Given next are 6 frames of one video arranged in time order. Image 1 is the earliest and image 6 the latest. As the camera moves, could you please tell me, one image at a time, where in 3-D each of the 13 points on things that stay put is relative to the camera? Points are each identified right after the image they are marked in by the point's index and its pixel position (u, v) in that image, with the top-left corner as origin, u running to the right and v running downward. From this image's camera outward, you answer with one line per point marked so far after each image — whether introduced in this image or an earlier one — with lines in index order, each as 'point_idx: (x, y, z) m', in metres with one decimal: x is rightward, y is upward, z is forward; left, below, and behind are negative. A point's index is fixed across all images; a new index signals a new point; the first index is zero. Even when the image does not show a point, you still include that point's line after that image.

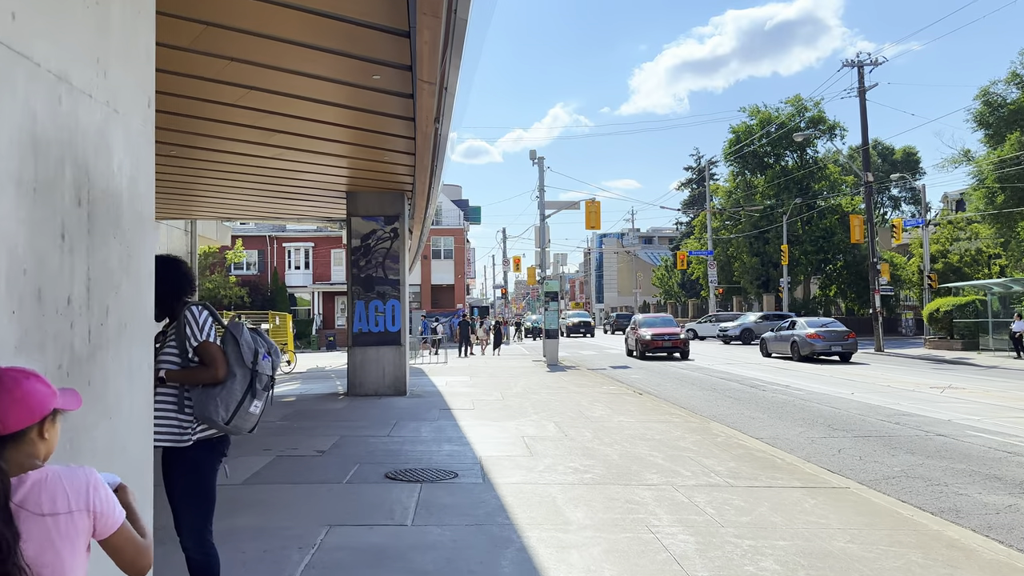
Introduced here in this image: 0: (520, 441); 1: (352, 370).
0: (+0.1, -1.8, +9.0) m
1: (-2.9, -1.5, +14.2) m
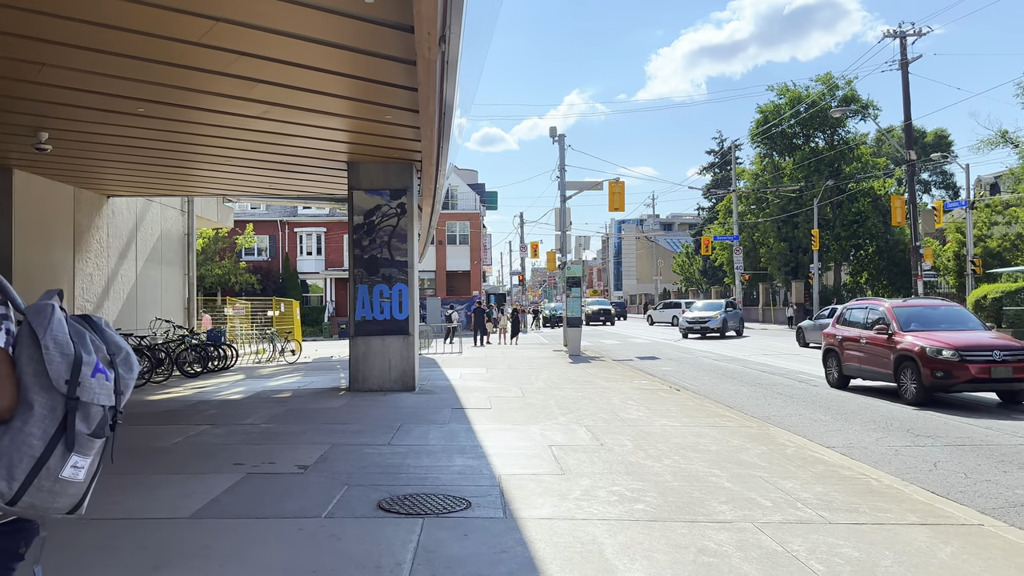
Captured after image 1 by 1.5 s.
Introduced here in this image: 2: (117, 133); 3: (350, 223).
0: (+0.3, -1.6, +7.4) m
1: (-2.5, -1.2, +12.6) m
2: (-5.7, +2.3, +11.5) m
3: (-2.6, +1.1, +12.8) m
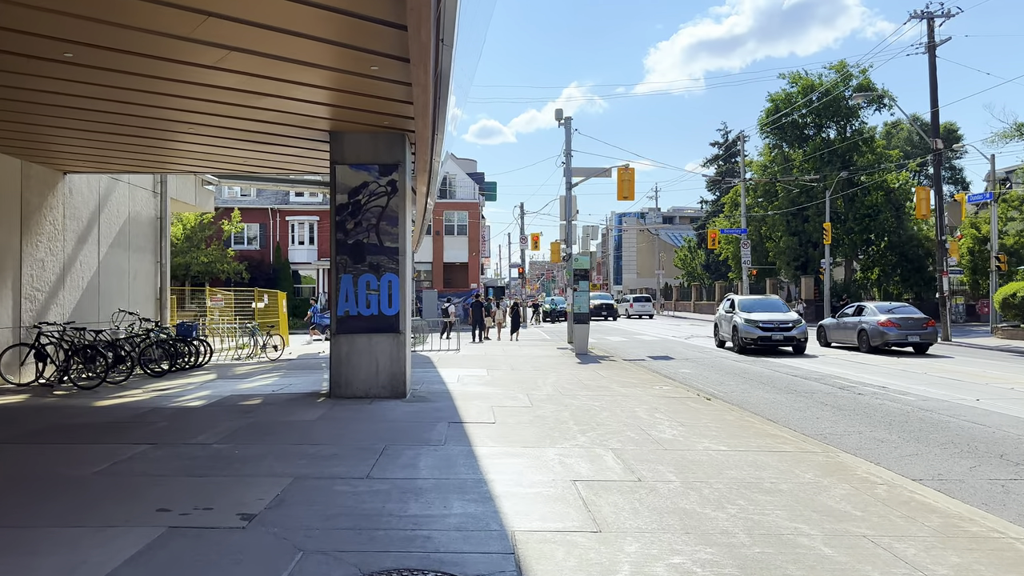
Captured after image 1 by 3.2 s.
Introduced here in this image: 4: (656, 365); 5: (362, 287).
0: (+0.4, -1.5, +5.7) m
1: (-2.4, -1.1, +10.9) m
2: (-5.6, +2.4, +9.7) m
3: (-2.5, +1.2, +11.1) m
4: (+3.2, -1.7, +17.7) m
5: (-2.1, 0.0, +11.0) m
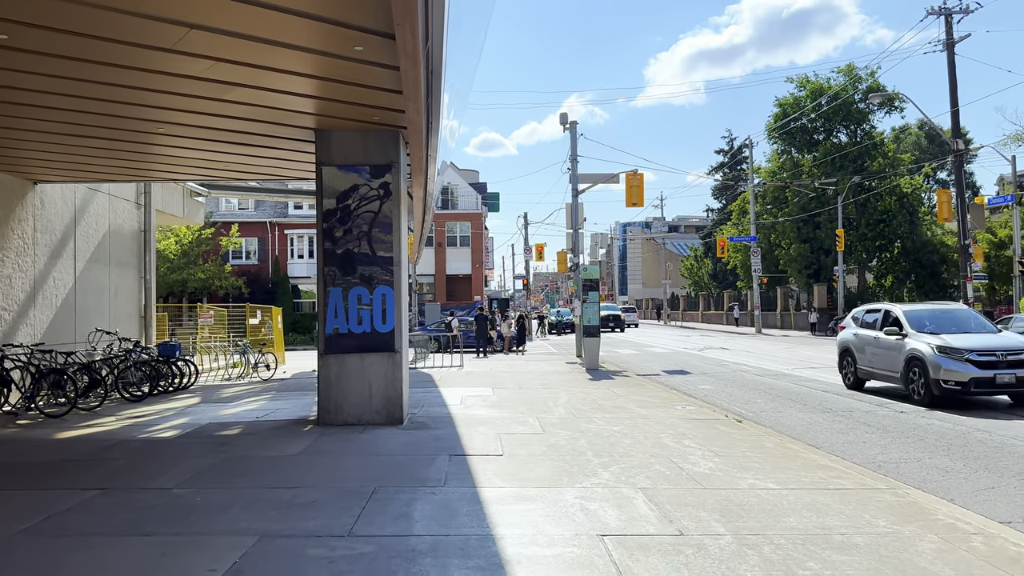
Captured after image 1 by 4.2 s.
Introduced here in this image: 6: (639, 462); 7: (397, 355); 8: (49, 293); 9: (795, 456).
0: (+0.5, -1.6, +4.6) m
1: (-2.3, -1.2, +9.8) m
2: (-5.5, +2.2, +8.7) m
3: (-2.4, +1.0, +10.0) m
4: (+3.4, -1.9, +16.6) m
5: (-2.0, -0.2, +9.9) m
6: (+1.2, -1.6, +7.4) m
7: (-1.4, -0.8, +9.9) m
8: (-8.1, -0.1, +13.9) m
9: (+2.8, -1.7, +7.9) m
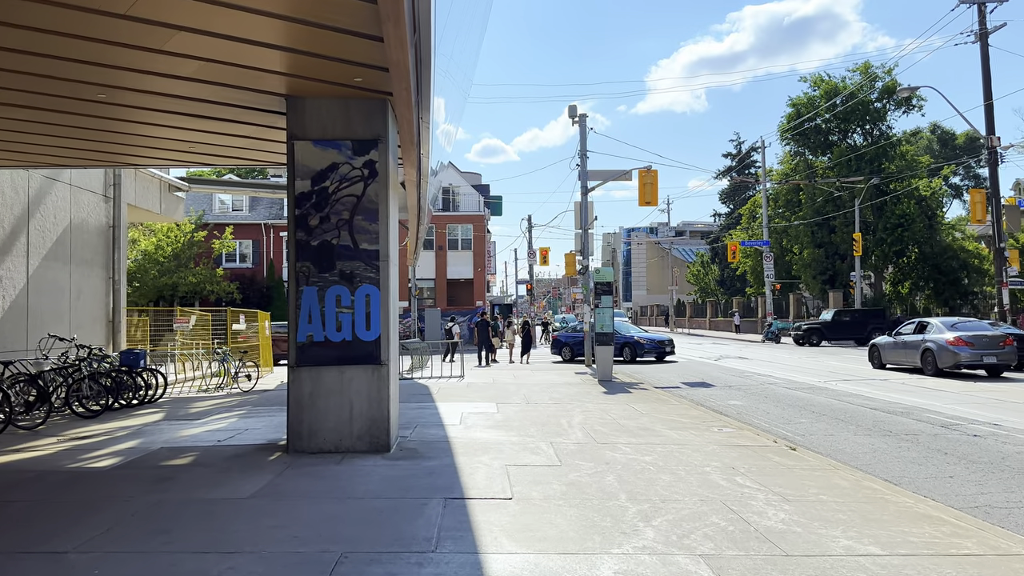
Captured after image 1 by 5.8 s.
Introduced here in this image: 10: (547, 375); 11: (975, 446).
0: (+0.6, -1.5, +2.9) m
1: (-2.2, -1.2, +8.1) m
2: (-5.4, +2.3, +7.1) m
3: (-2.3, +1.0, +8.4) m
4: (+3.5, -2.0, +14.9) m
5: (-1.9, -0.2, +8.2) m
6: (+1.3, -1.6, +5.7) m
7: (-1.3, -0.8, +8.2) m
8: (-8.0, -0.1, +12.2) m
9: (+2.9, -1.7, +6.2) m
10: (+0.8, -2.1, +19.2) m
11: (+5.4, -1.8, +9.3) m
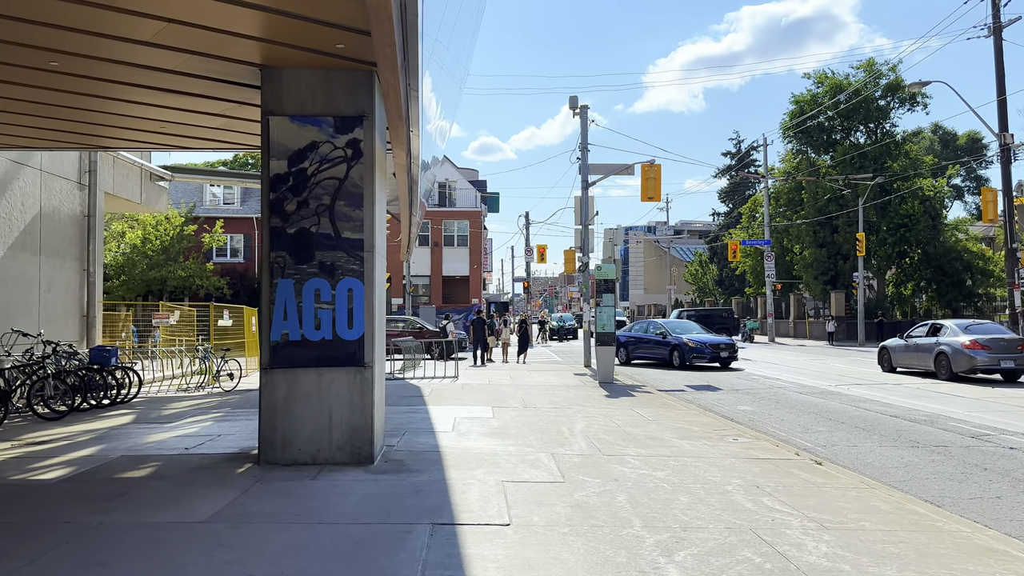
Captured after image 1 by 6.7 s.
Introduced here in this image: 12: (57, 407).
0: (+0.6, -1.5, +2.1) m
1: (-2.2, -1.2, +7.3) m
2: (-5.4, +2.4, +6.2) m
3: (-2.3, +1.1, +7.5) m
4: (+3.4, -2.0, +14.1) m
5: (-1.9, -0.1, +7.4) m
6: (+1.3, -1.6, +4.9) m
7: (-1.4, -0.8, +7.4) m
8: (-8.0, 0.0, +11.4) m
9: (+2.9, -1.6, +5.4) m
10: (+0.8, -2.0, +18.4) m
11: (+5.4, -1.8, +8.5) m
12: (-6.4, -1.7, +11.2) m
